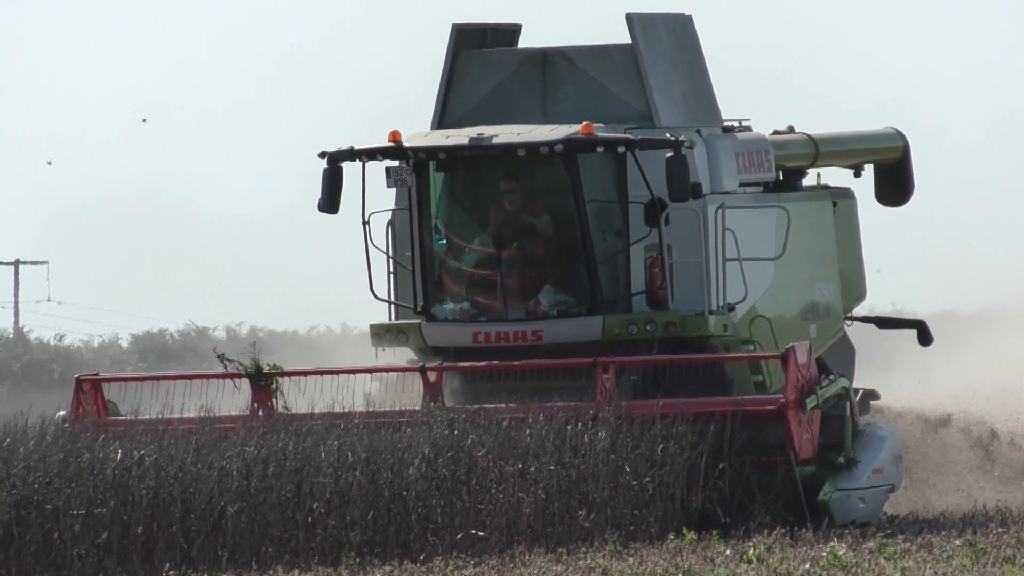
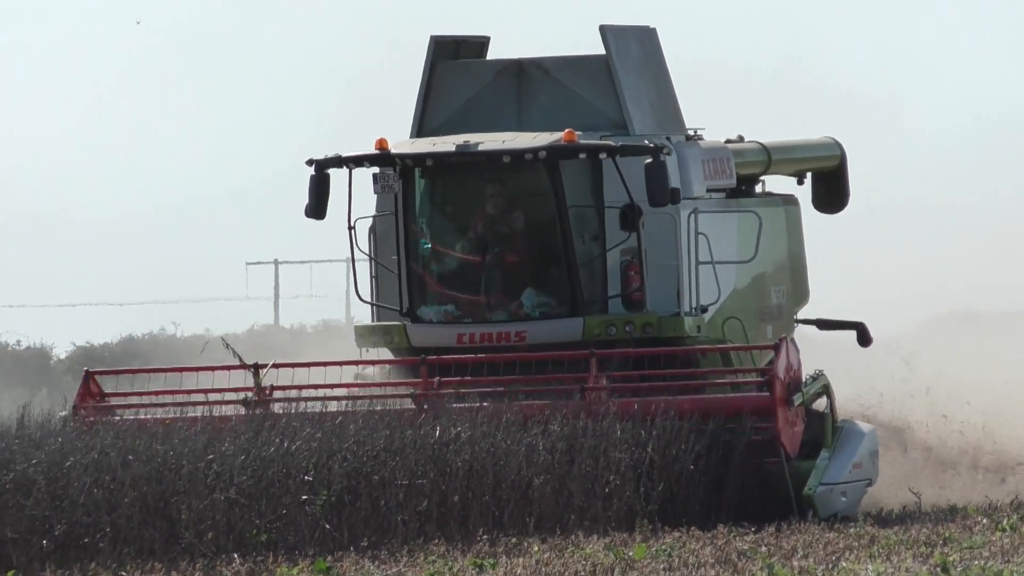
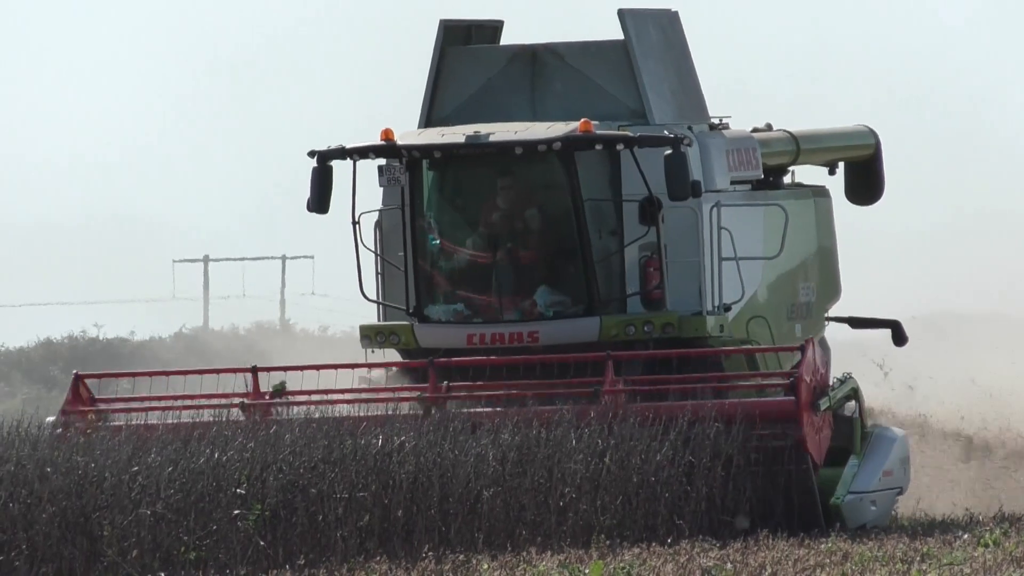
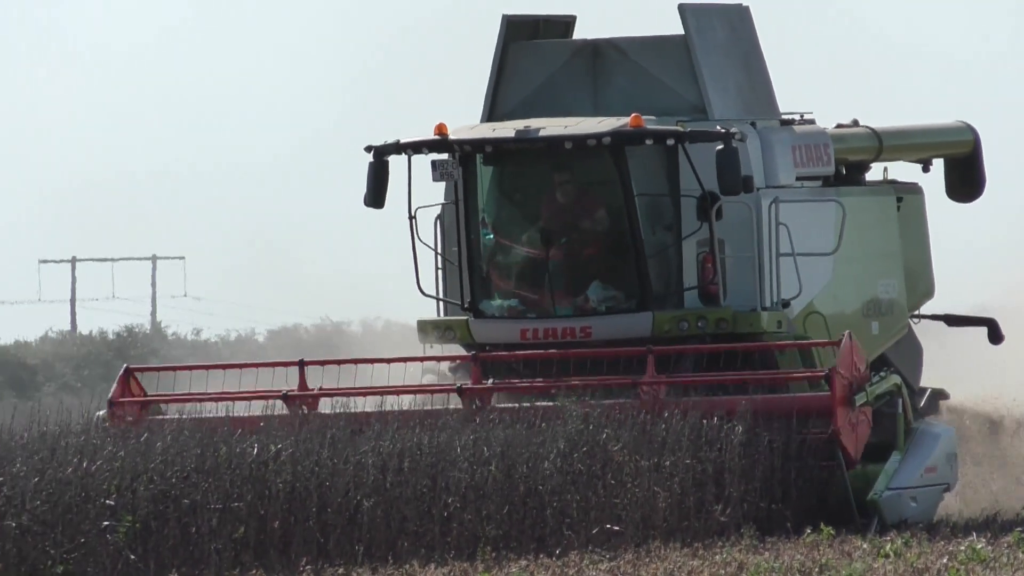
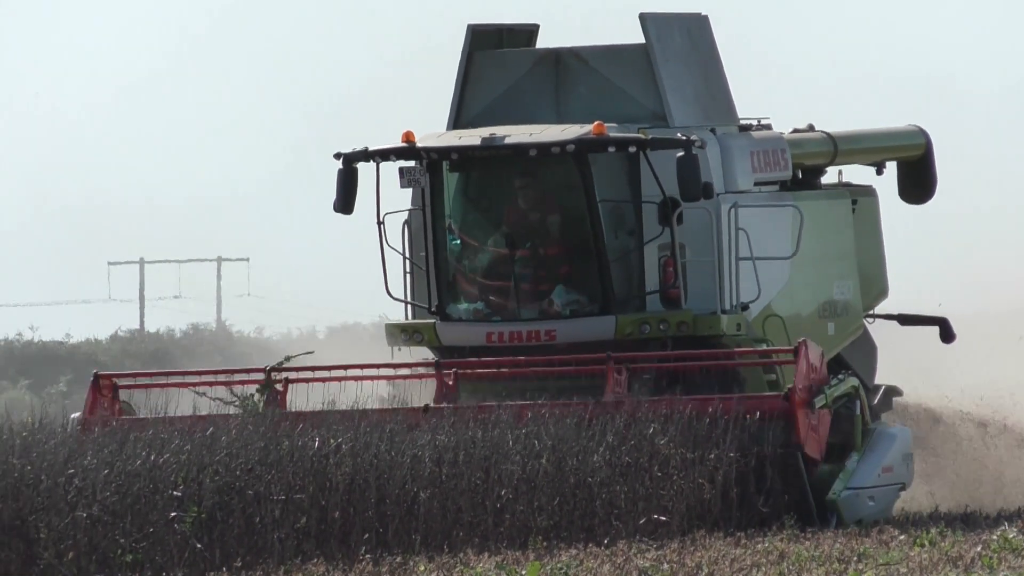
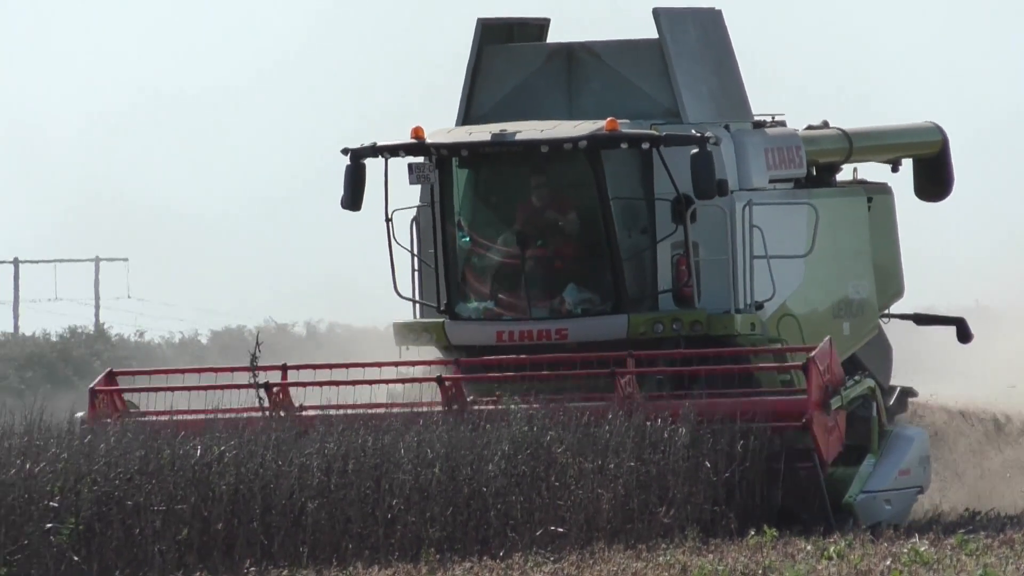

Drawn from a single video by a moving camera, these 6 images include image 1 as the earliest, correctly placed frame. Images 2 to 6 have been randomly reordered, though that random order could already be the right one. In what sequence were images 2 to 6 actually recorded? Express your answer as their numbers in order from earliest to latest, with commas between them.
6, 4, 5, 3, 2
